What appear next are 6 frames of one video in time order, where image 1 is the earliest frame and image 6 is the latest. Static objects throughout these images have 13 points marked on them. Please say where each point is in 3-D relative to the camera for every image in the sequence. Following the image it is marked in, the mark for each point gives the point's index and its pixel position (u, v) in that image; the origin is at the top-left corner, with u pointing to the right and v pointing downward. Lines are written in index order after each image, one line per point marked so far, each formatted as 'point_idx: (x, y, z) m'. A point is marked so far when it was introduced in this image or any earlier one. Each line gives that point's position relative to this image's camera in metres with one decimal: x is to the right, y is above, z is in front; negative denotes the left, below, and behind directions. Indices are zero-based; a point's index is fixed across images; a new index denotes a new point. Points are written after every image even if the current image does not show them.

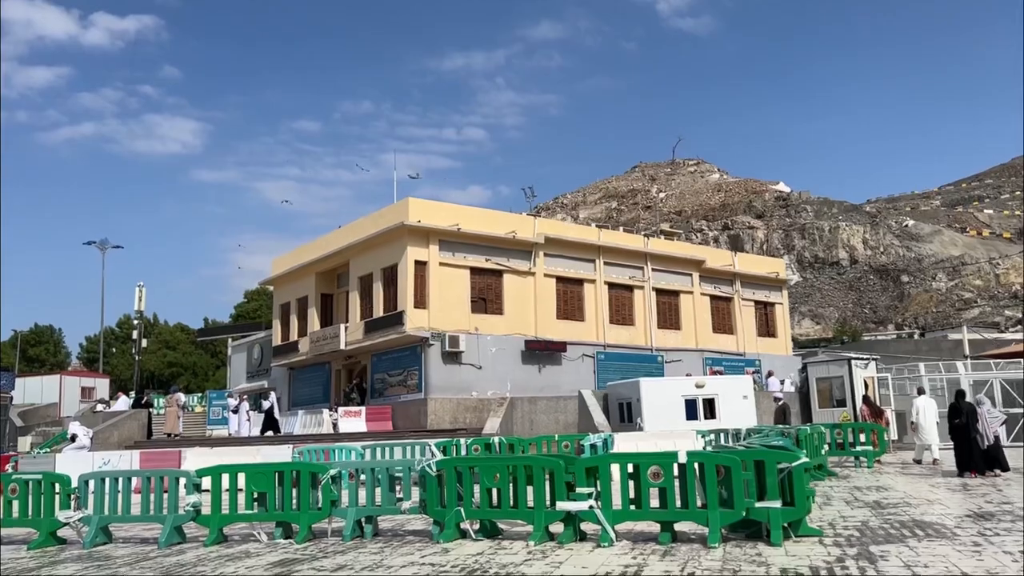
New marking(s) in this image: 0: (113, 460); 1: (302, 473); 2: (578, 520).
0: (-9.2, -3.9, +18.8) m
1: (-2.5, -2.2, +9.9) m
2: (+0.7, -2.5, +8.8) m
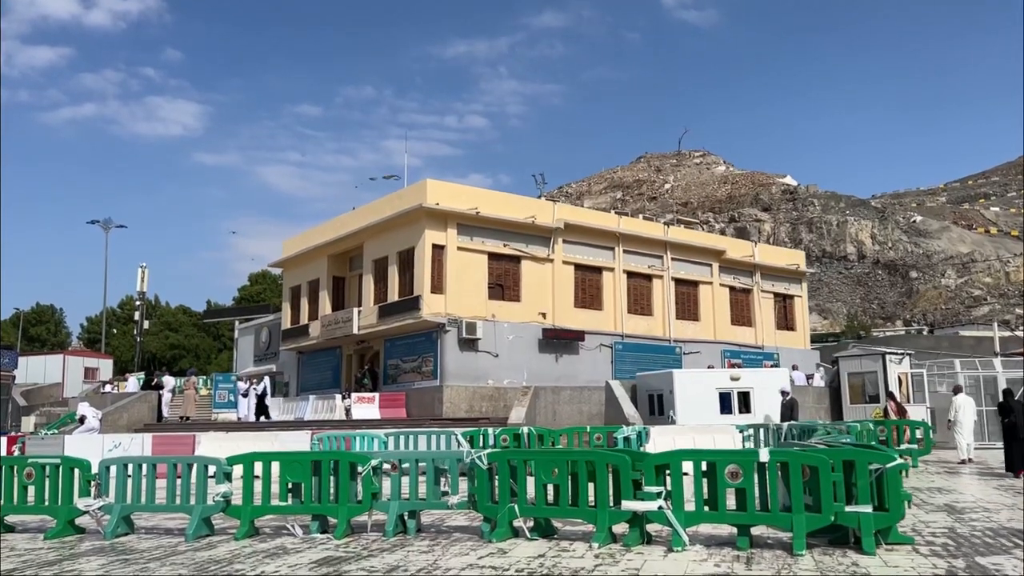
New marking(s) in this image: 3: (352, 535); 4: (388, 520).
0: (-8.6, -3.4, +18.1) m
1: (-1.9, -2.0, +9.2) m
2: (+1.3, -2.3, +8.1) m
3: (-1.8, -2.7, +9.1) m
4: (-1.4, -2.6, +9.0) m
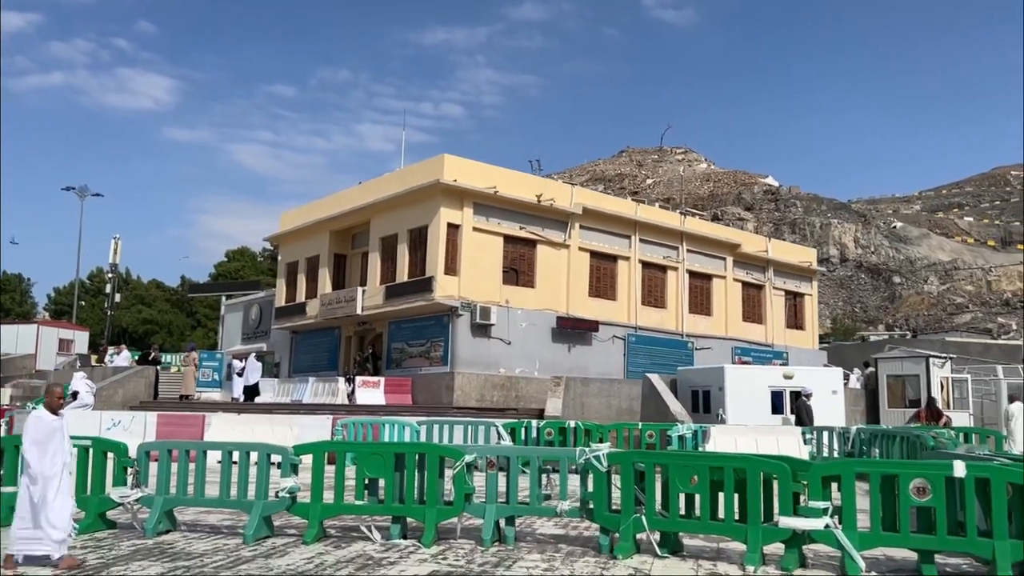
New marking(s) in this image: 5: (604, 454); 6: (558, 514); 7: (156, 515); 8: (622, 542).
0: (-7.8, -2.7, +16.5) m
1: (-0.8, -1.6, +7.8) m
2: (+2.5, -2.1, +6.9) m
3: (-0.7, -2.4, +7.8) m
4: (-0.3, -2.2, +7.7) m
5: (+0.9, -1.5, +7.5) m
6: (+0.4, -2.1, +7.7) m
7: (-3.5, -2.2, +8.0) m
8: (+1.0, -2.3, +7.3) m
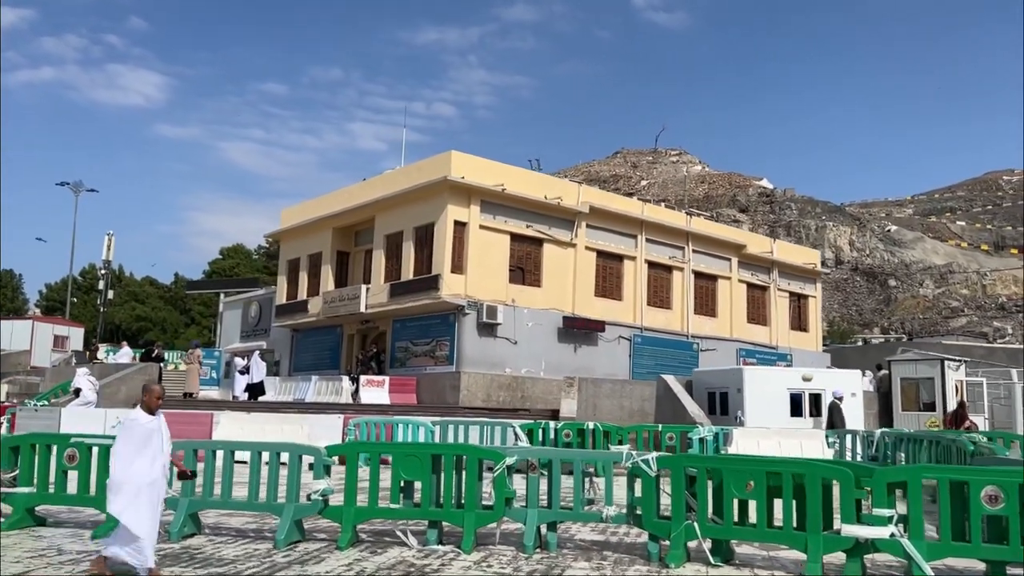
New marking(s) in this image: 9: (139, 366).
0: (-7.5, -2.6, +16.1) m
1: (-0.4, -1.6, +7.5) m
2: (+2.9, -2.1, +6.6) m
3: (-0.3, -2.4, +7.5) m
4: (+0.1, -2.2, +7.4) m
5: (+1.2, -1.5, +7.2) m
6: (+0.8, -2.1, +7.4) m
7: (-3.1, -2.1, +7.6) m
8: (+1.4, -2.2, +7.0) m
9: (-9.0, -1.9, +19.7) m
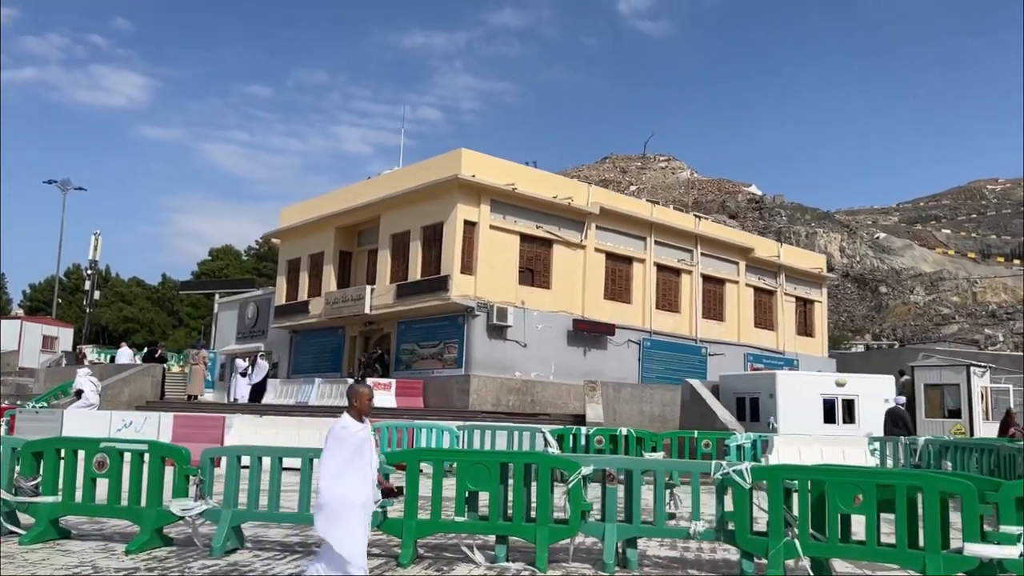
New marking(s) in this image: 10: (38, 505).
0: (-7.0, -2.5, +15.4) m
1: (+0.3, -1.5, +6.9) m
2: (+3.5, -2.1, +6.0) m
3: (+0.3, -2.3, +6.8) m
4: (+0.8, -2.1, +6.7) m
5: (+1.9, -1.5, +6.6) m
6: (+1.5, -2.0, +6.8) m
7: (-2.4, -2.1, +6.9) m
8: (+2.0, -2.2, +6.4) m
9: (-8.5, -1.8, +18.9) m
10: (-4.2, -1.9, +7.3) m
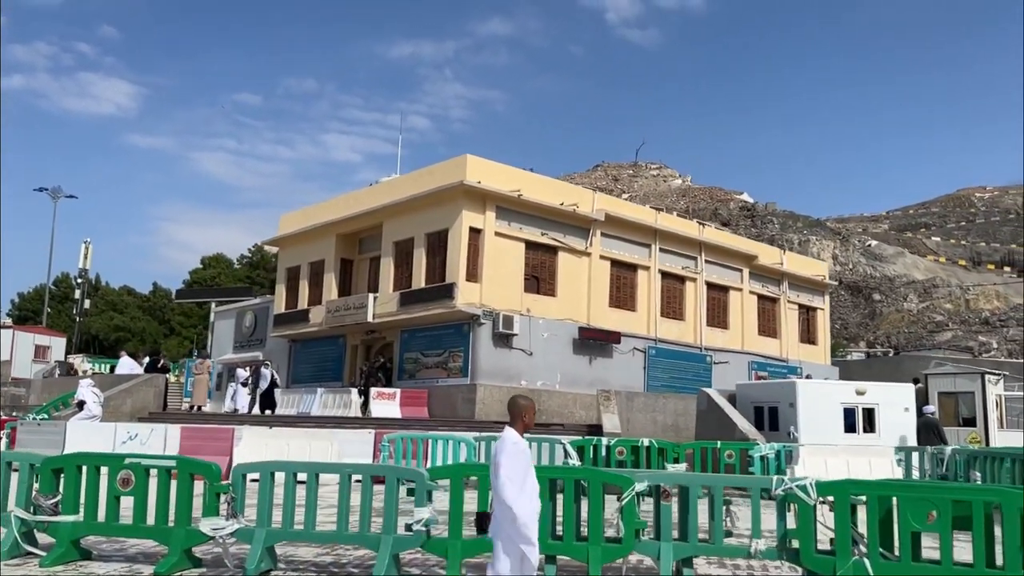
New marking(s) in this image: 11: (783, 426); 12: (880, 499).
0: (-6.7, -2.7, +14.9) m
1: (+0.7, -1.6, +6.6) m
2: (+3.9, -2.1, +5.7) m
3: (+0.7, -2.4, +6.5) m
4: (+1.2, -2.2, +6.4) m
5: (+2.3, -1.5, +6.3) m
6: (+1.9, -2.1, +6.4) m
7: (-2.0, -2.1, +6.6) m
8: (+2.4, -2.2, +6.1) m
9: (-8.3, -2.0, +18.5) m
10: (-3.8, -2.0, +6.9) m
11: (+5.3, -2.7, +15.9) m
12: (+2.7, -1.6, +6.1) m
